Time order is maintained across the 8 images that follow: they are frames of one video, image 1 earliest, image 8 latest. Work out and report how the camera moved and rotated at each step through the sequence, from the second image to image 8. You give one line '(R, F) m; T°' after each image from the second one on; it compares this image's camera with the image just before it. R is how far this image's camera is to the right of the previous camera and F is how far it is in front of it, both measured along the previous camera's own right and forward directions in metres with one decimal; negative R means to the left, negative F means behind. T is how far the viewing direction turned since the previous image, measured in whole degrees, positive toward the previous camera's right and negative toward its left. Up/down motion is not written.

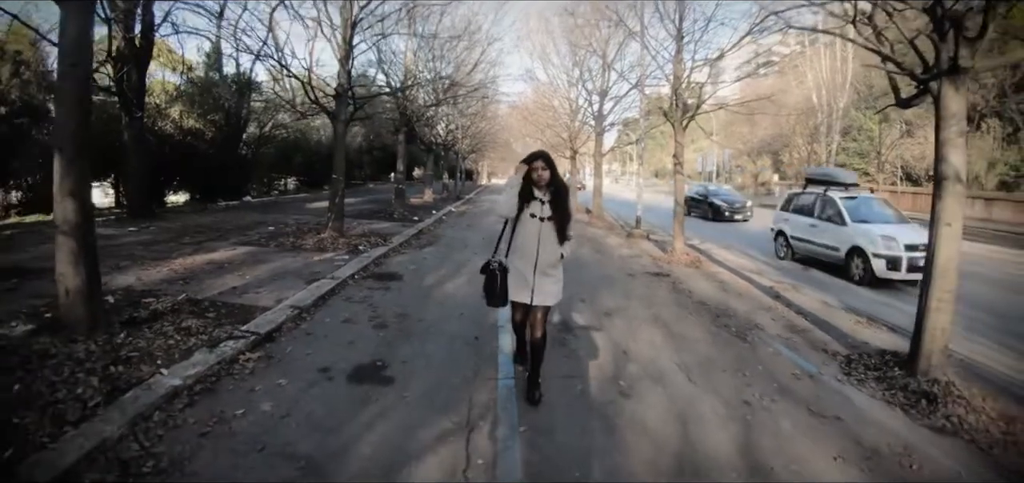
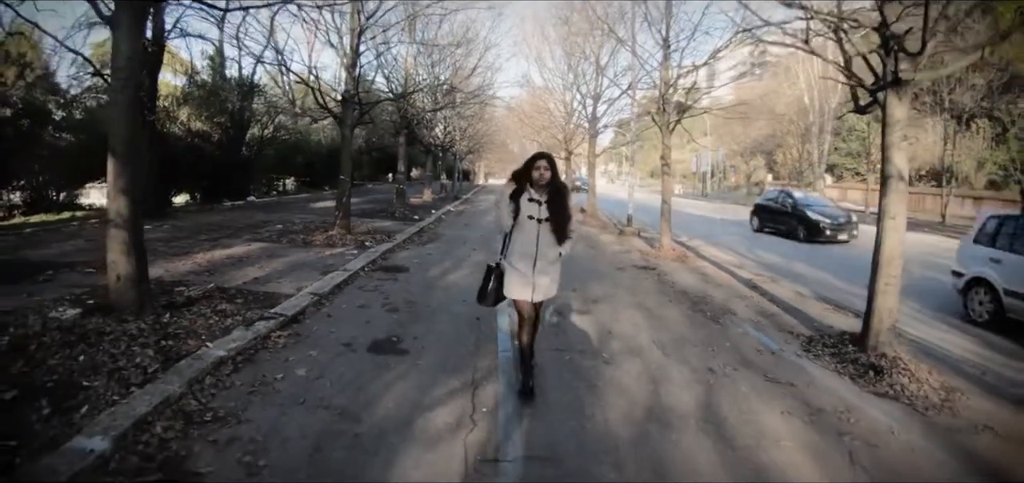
(0.0, -0.7) m; 0°
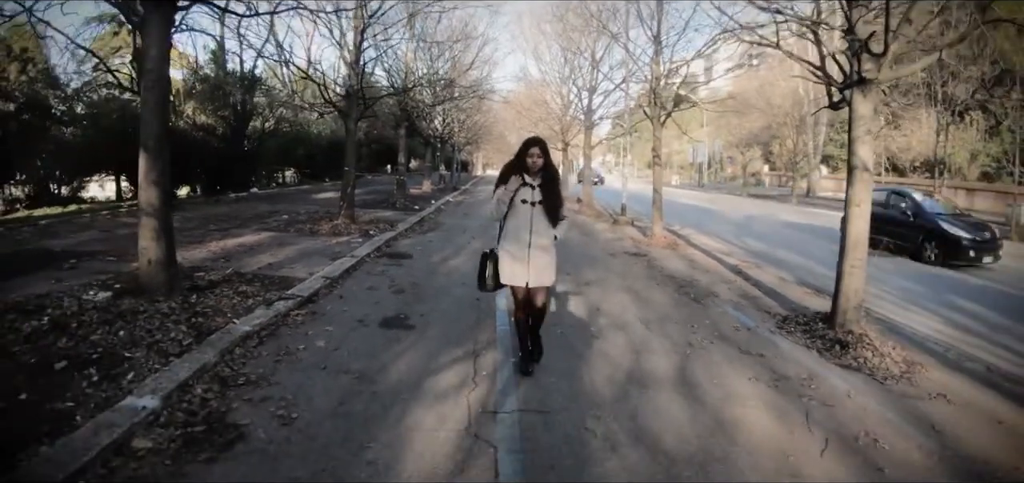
(0.0, -0.5) m; 0°
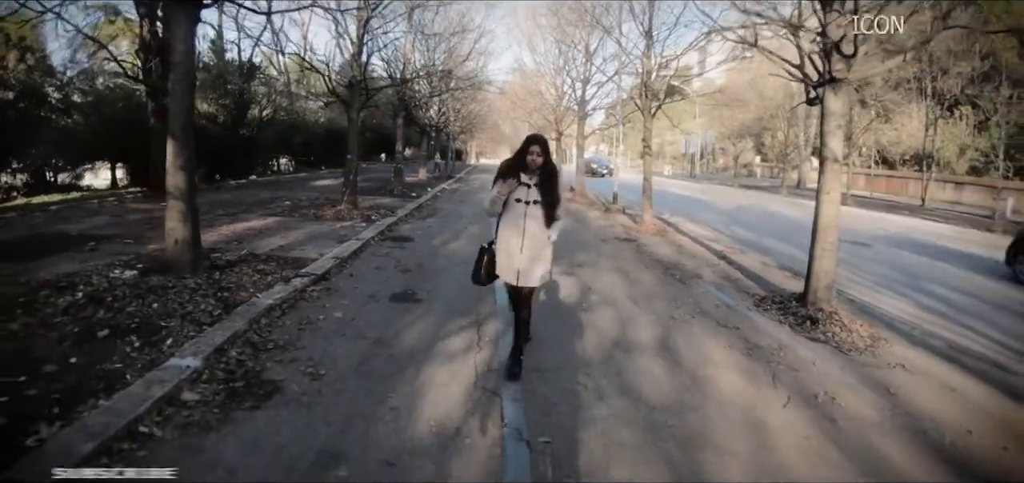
(-0.1, -0.5) m; +1°
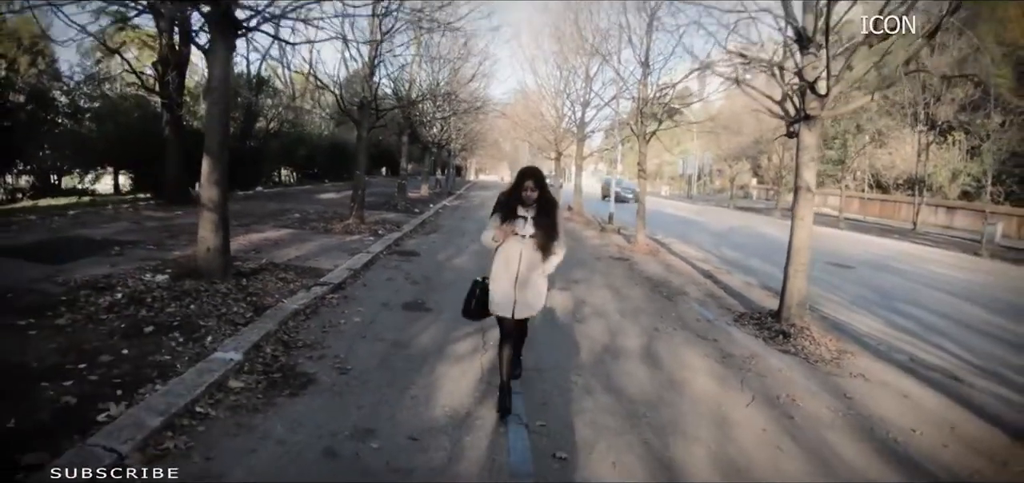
(0.0, -0.6) m; 0°
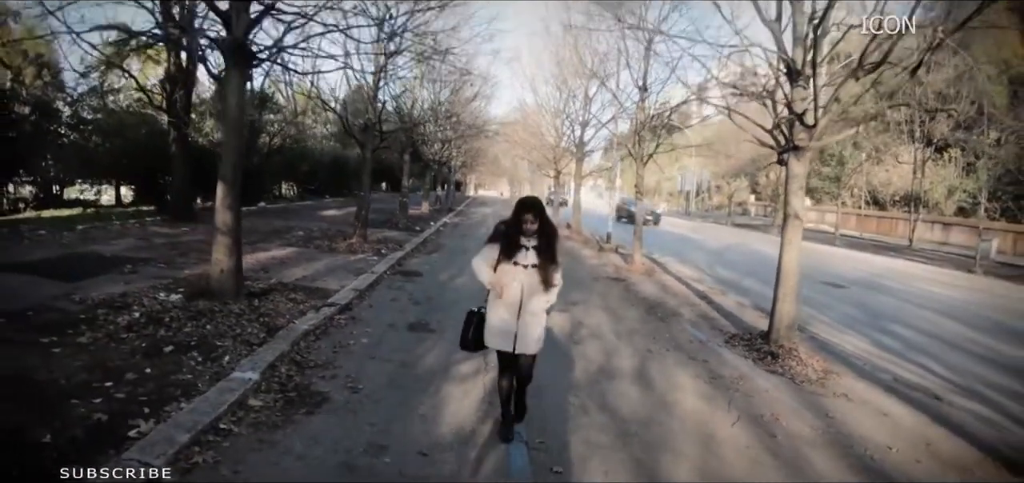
(0.0, -0.3) m; 0°
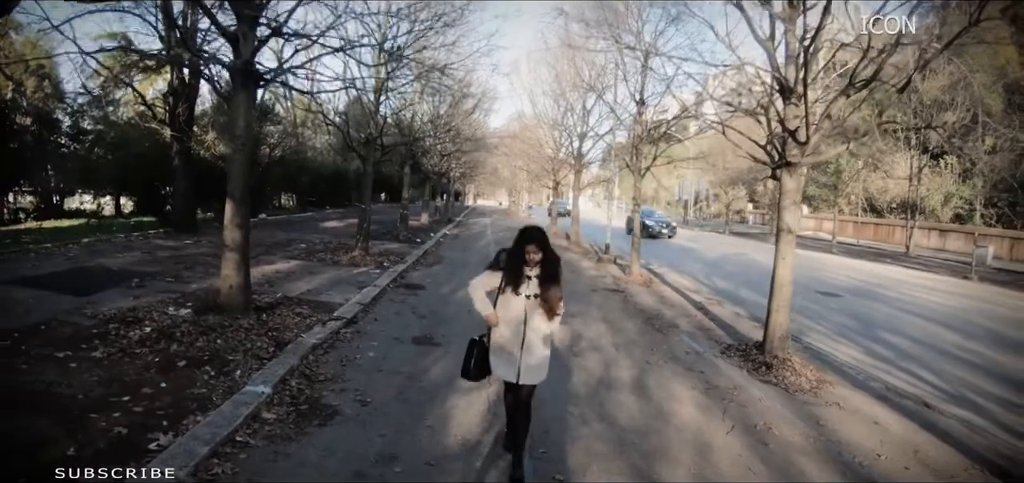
(0.0, -0.2) m; 0°
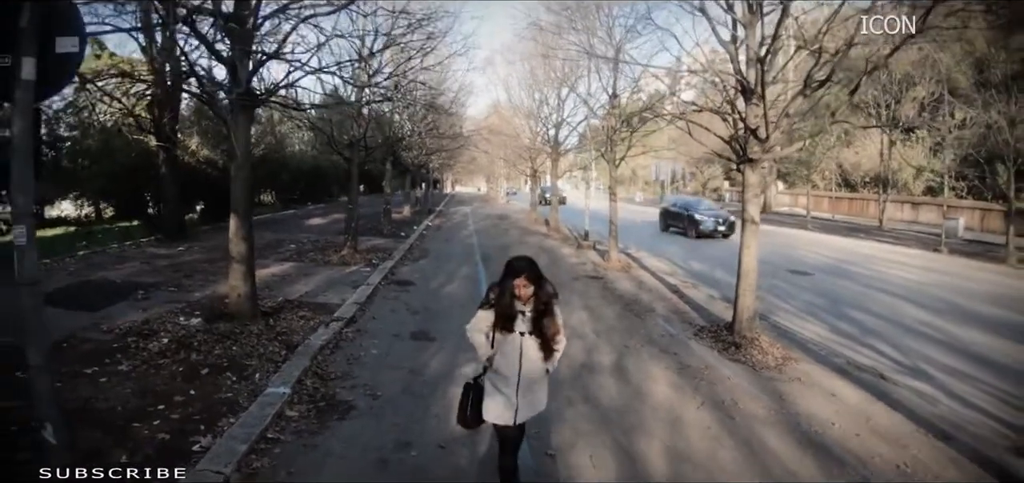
(0.0, -0.7) m; +1°
